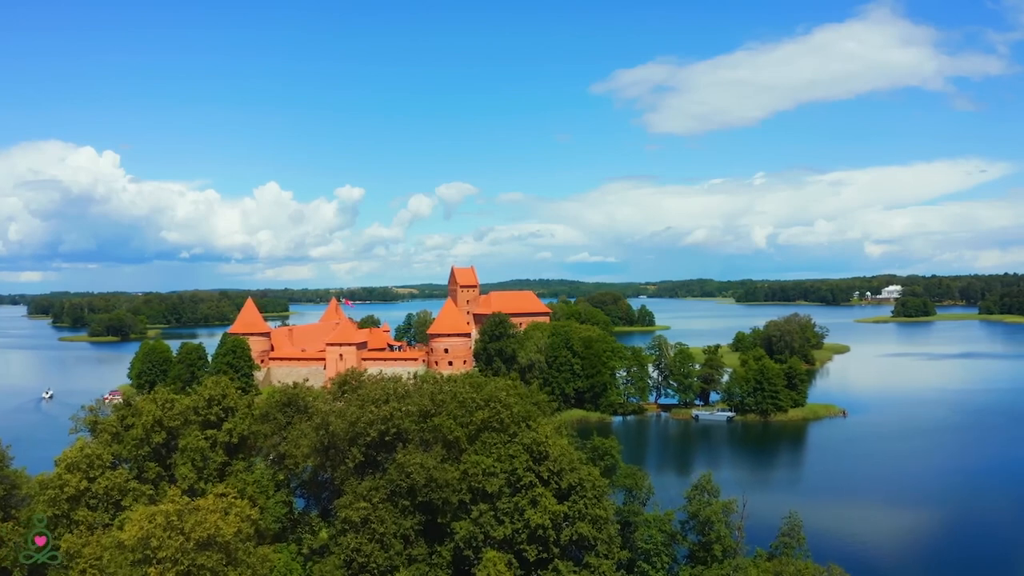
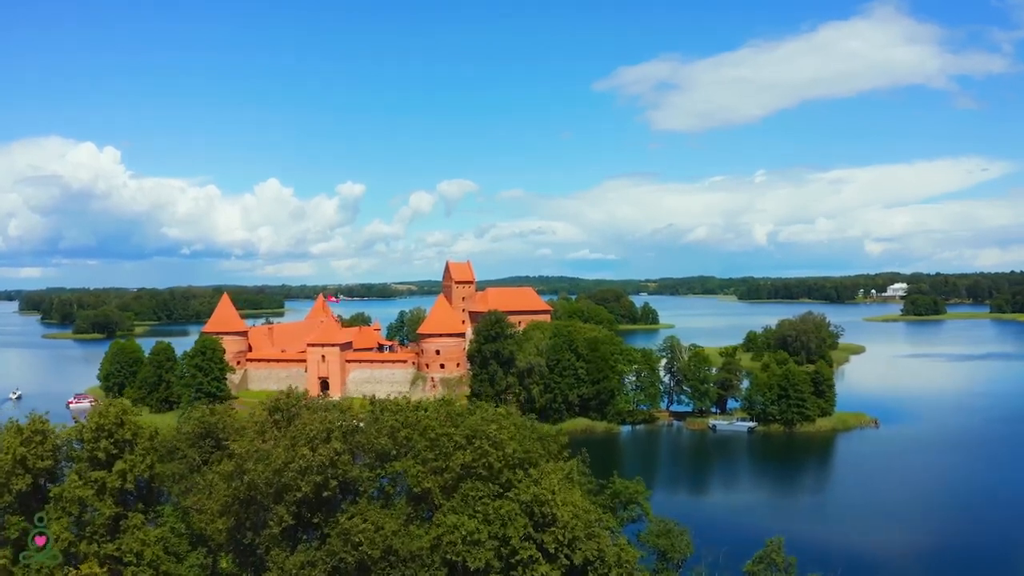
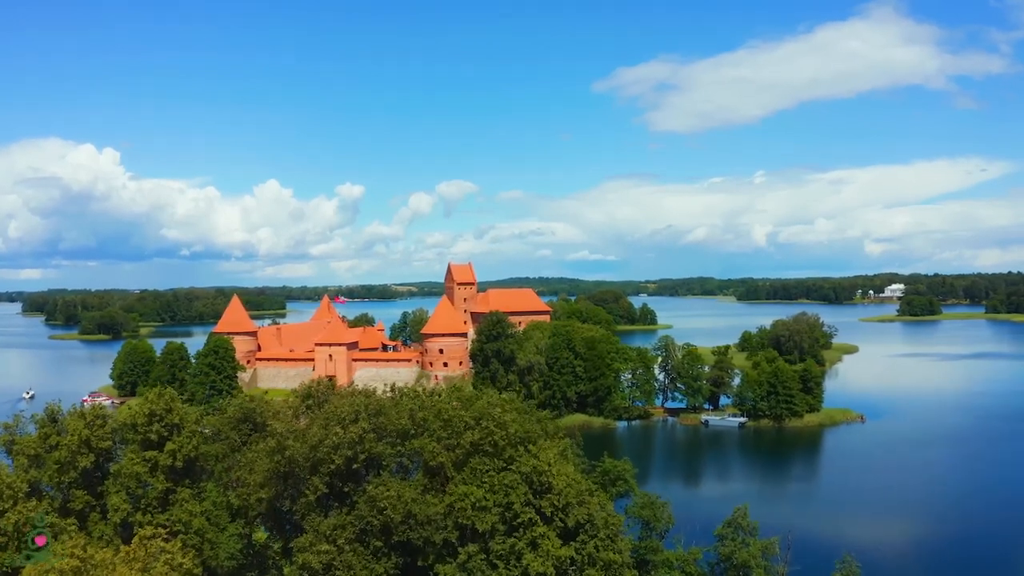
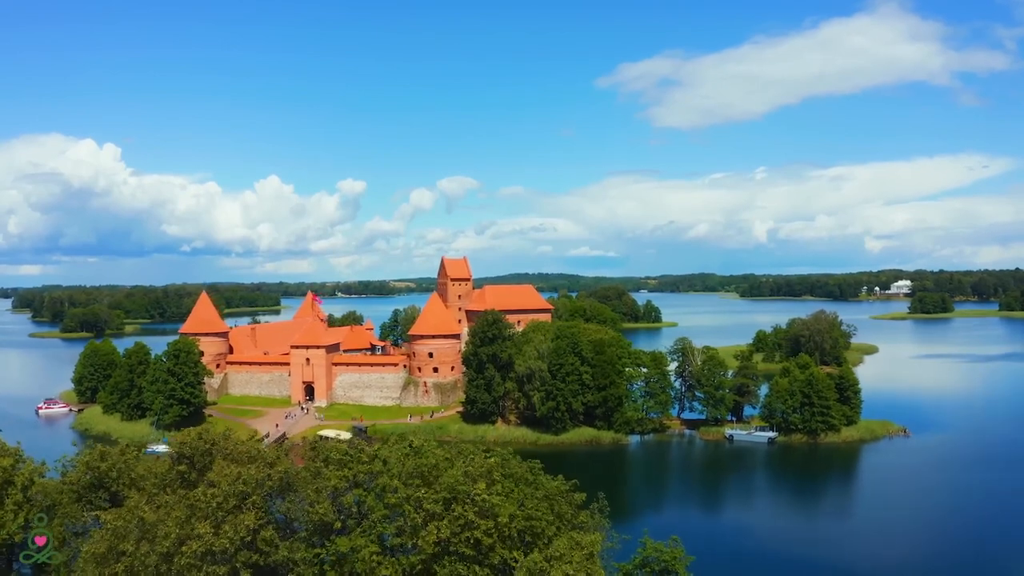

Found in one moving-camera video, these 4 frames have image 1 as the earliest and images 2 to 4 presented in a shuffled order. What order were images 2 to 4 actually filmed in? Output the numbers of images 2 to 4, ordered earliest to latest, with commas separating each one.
3, 2, 4
